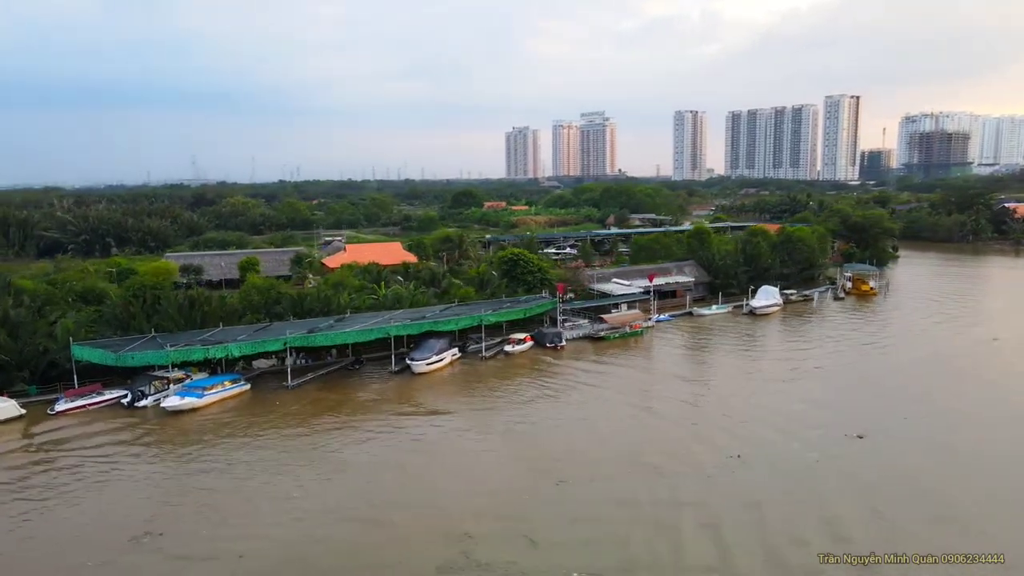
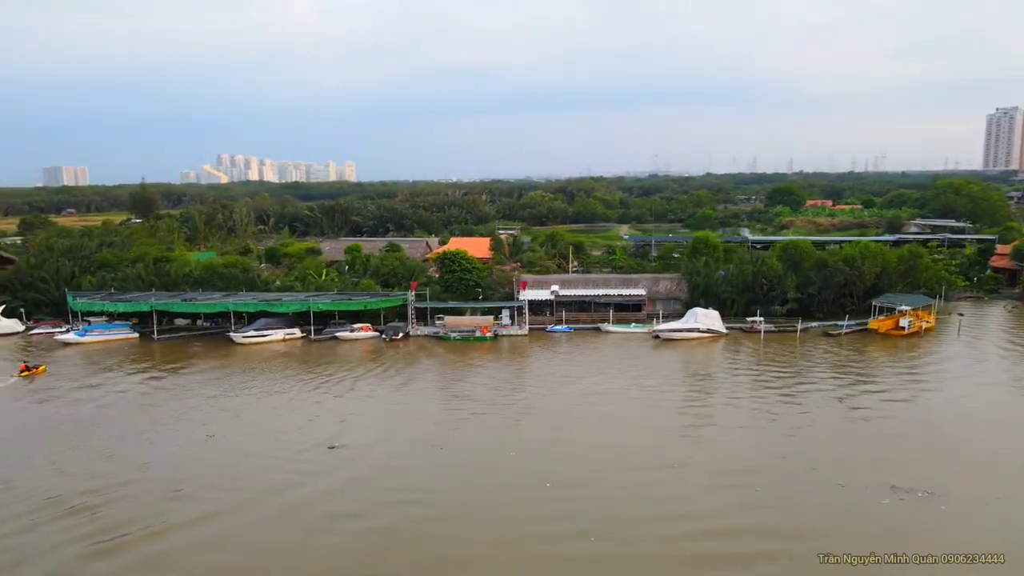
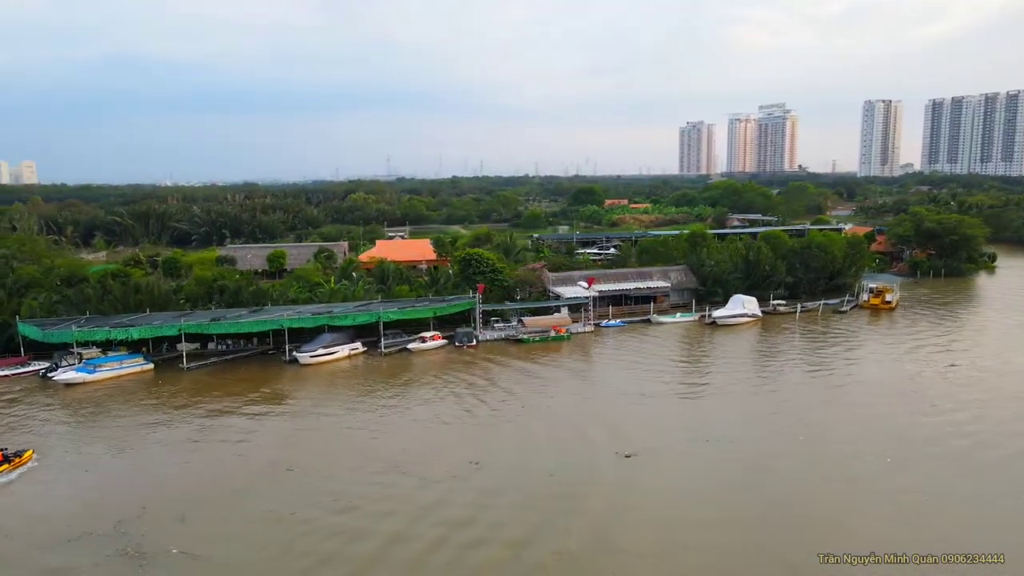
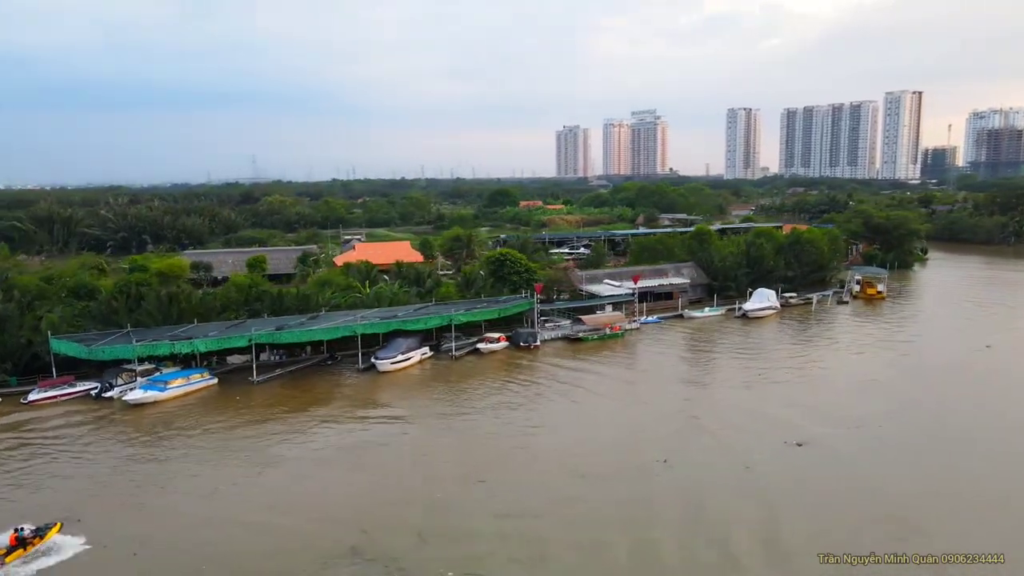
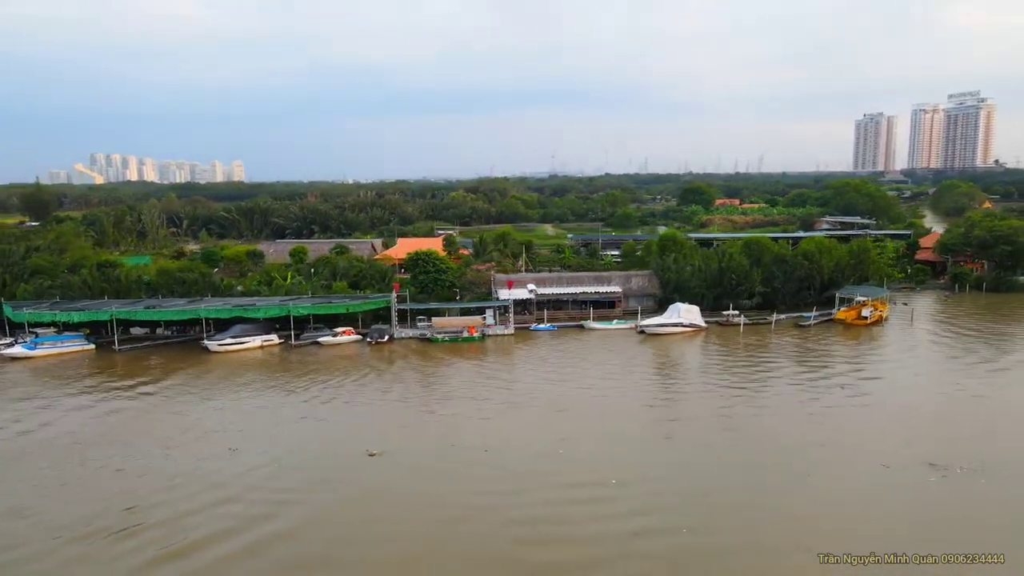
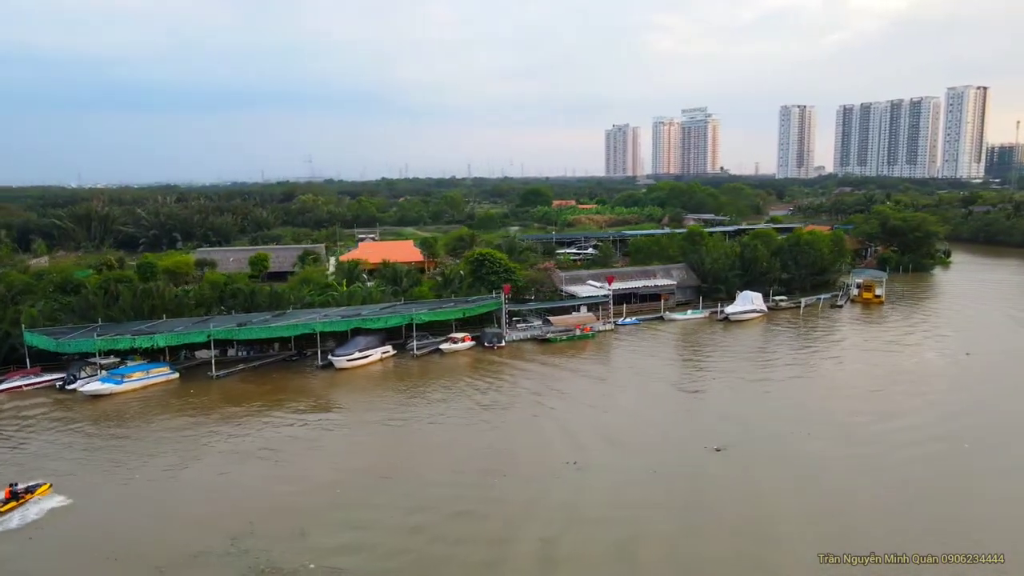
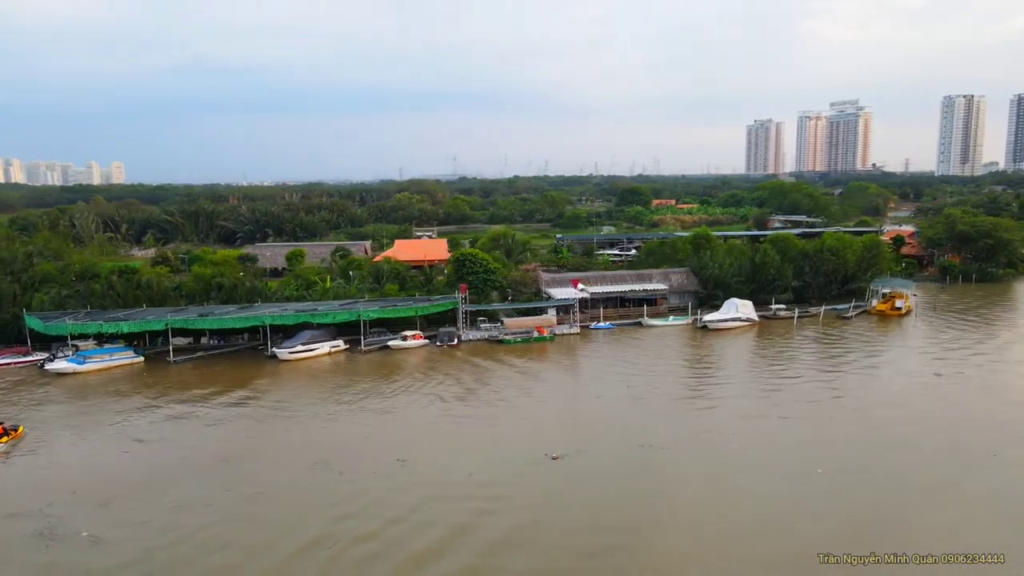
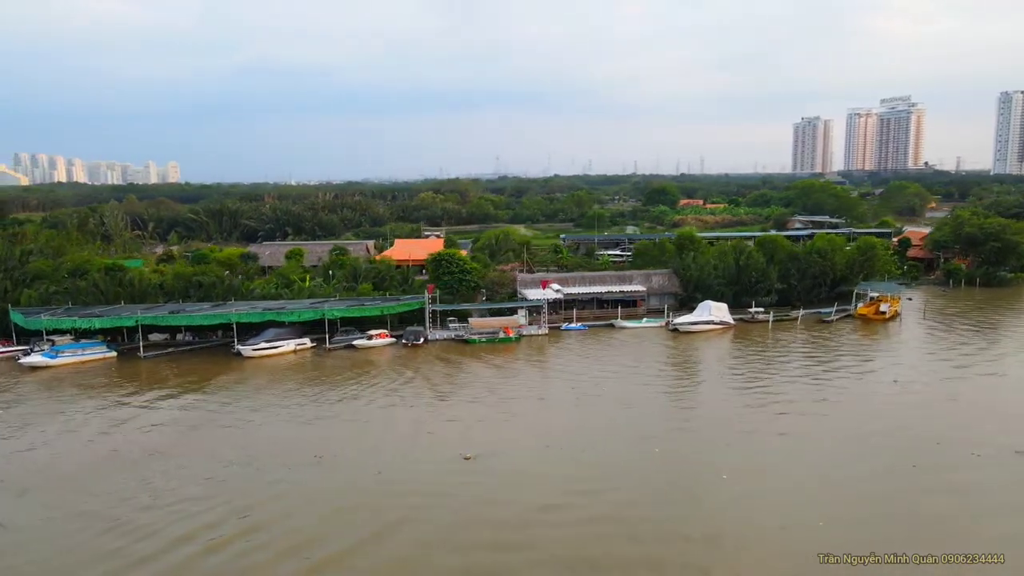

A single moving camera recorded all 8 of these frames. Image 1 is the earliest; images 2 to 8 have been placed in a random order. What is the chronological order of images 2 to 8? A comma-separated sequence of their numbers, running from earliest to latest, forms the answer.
4, 6, 3, 7, 8, 5, 2
